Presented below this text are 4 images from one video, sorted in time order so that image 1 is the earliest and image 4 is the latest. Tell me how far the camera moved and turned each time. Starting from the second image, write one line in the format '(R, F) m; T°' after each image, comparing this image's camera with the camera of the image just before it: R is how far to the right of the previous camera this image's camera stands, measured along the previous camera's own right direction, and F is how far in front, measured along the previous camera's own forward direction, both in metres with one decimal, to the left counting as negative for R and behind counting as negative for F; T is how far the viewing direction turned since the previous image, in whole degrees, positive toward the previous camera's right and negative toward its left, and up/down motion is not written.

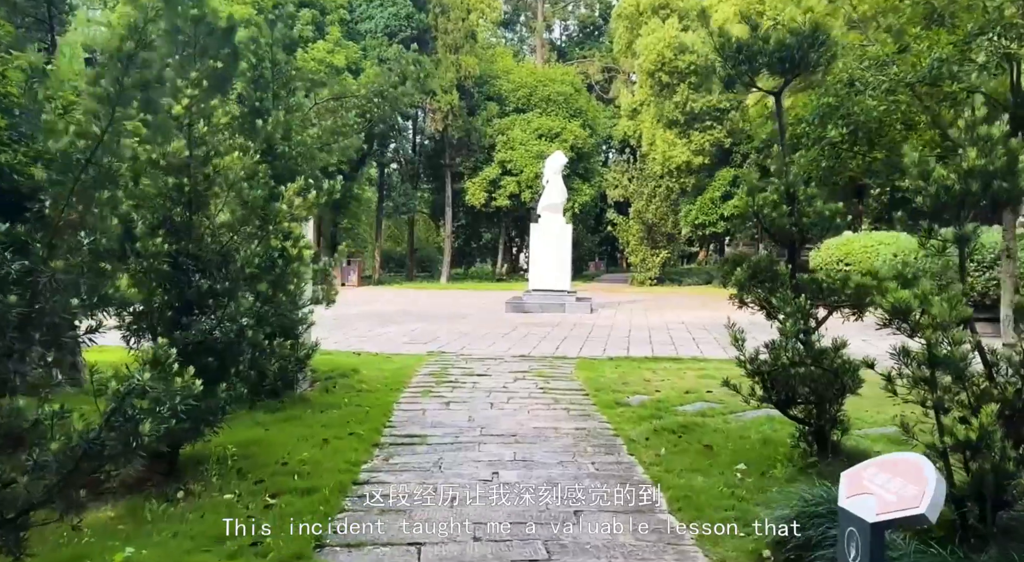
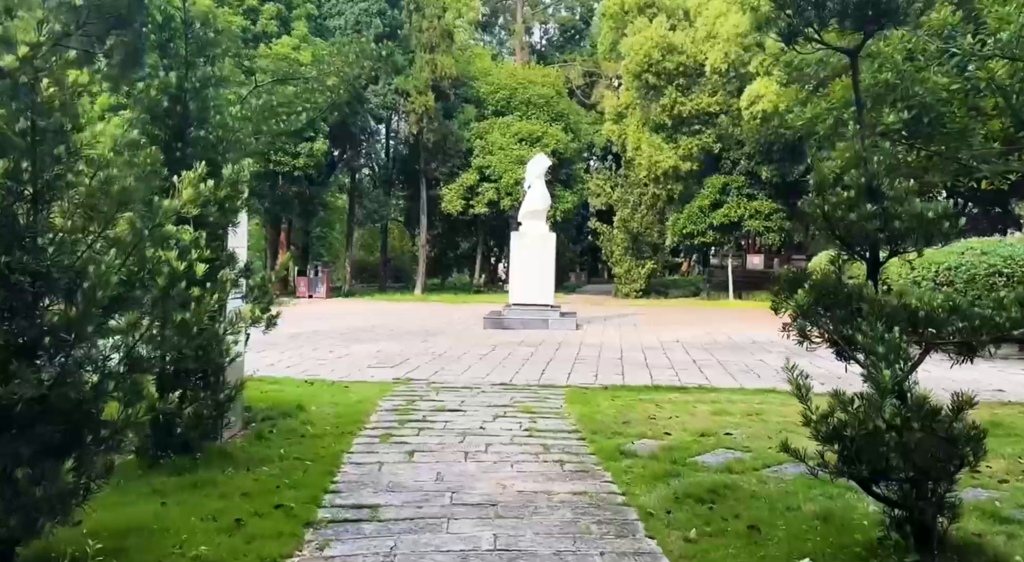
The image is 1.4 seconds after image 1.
(0.0, +1.2) m; +1°
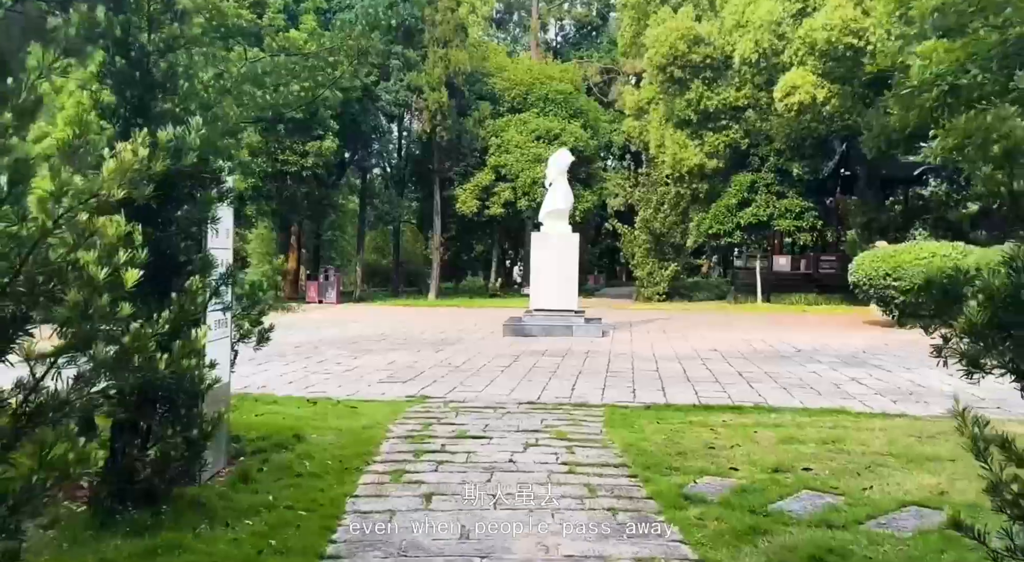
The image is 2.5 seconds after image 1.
(-0.1, +0.9) m; -1°
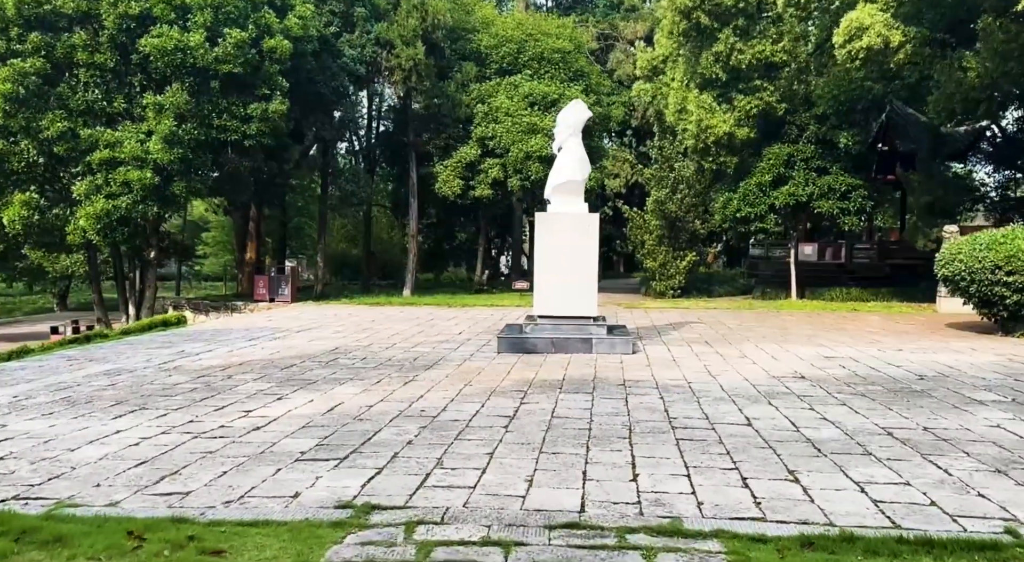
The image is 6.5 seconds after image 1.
(-0.2, +3.3) m; +1°
